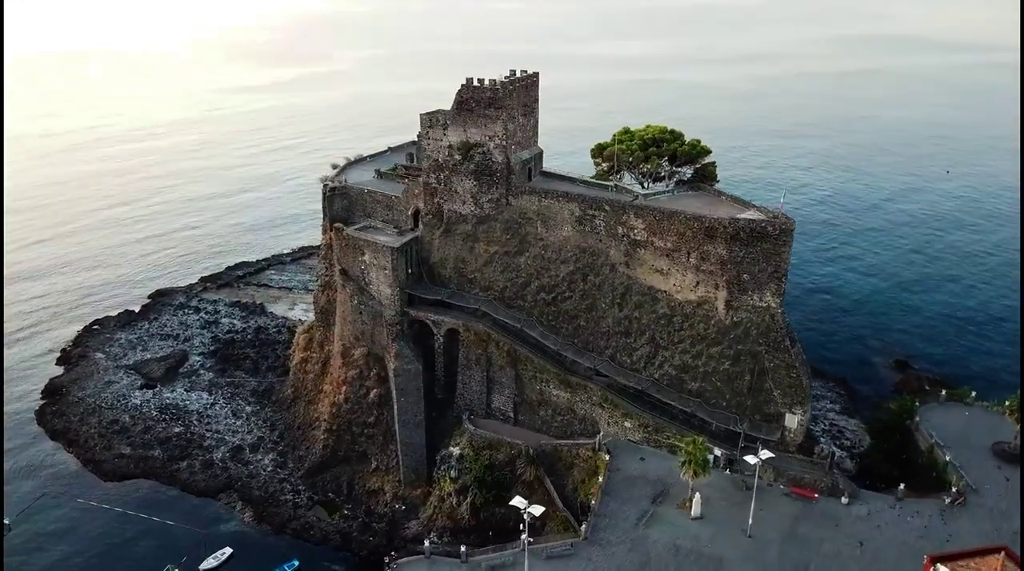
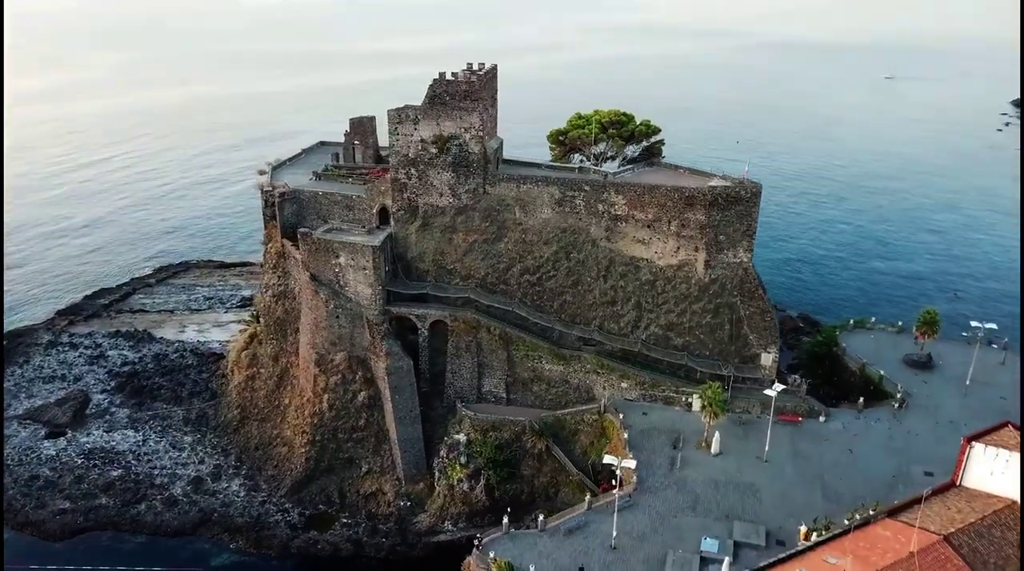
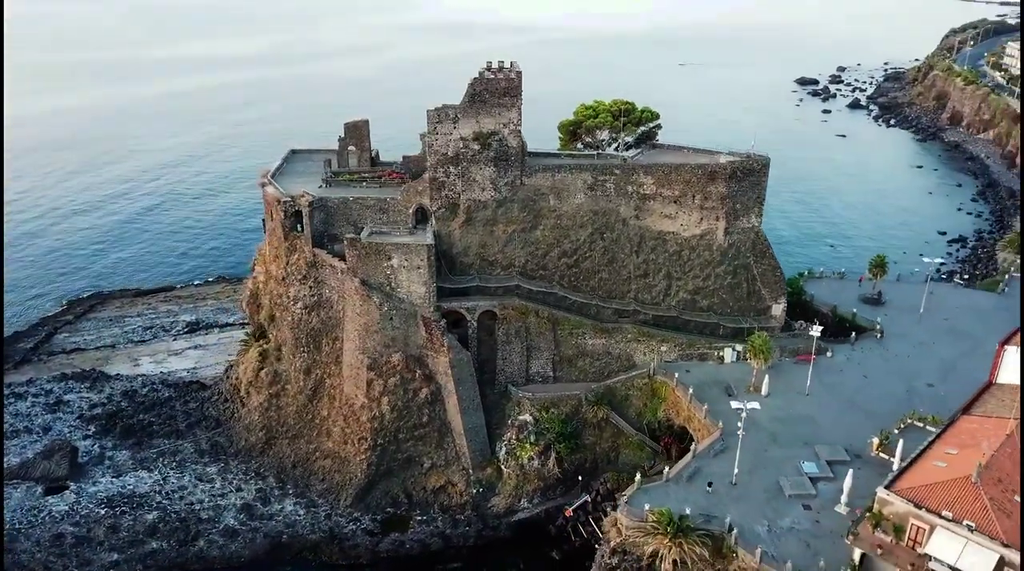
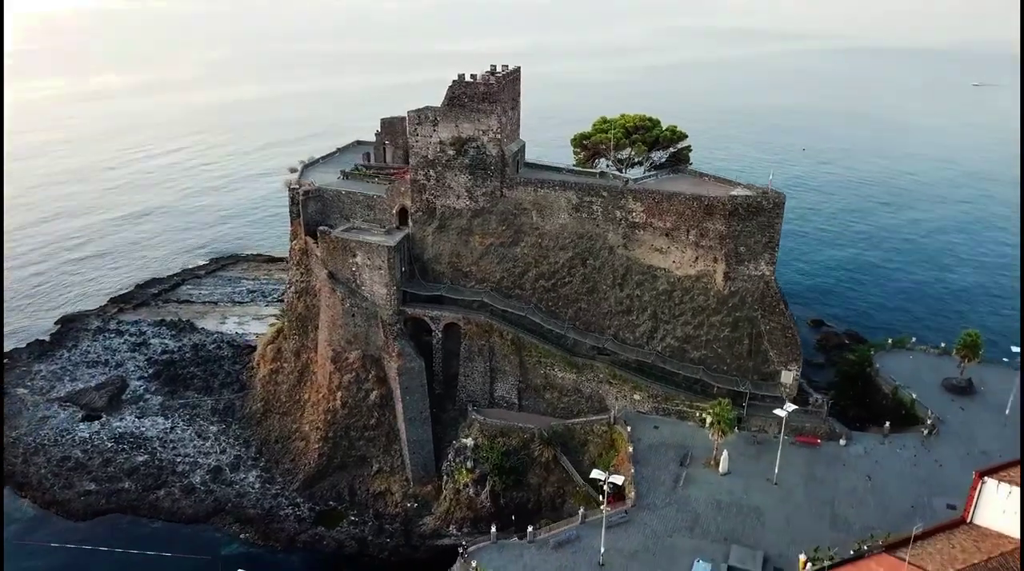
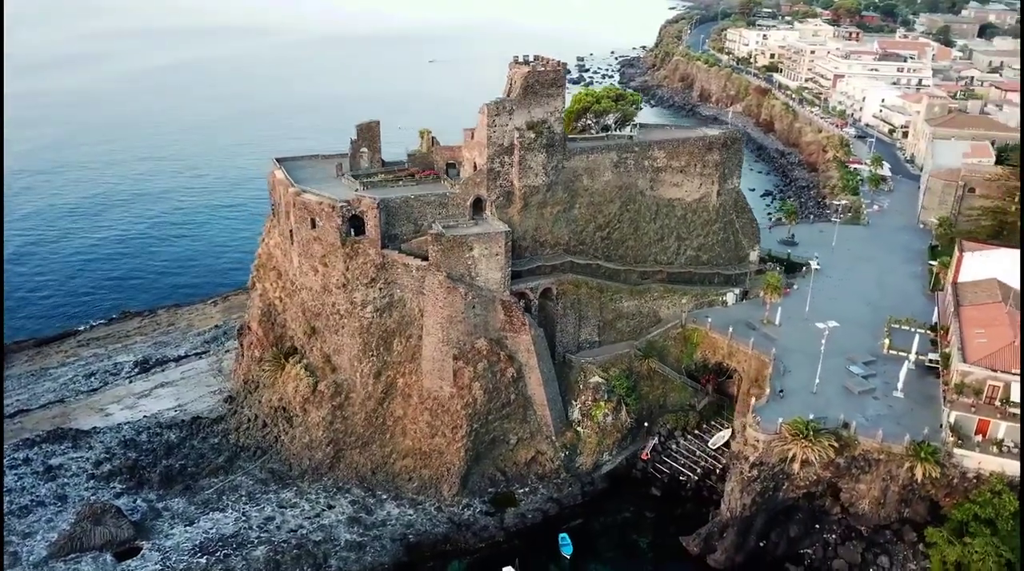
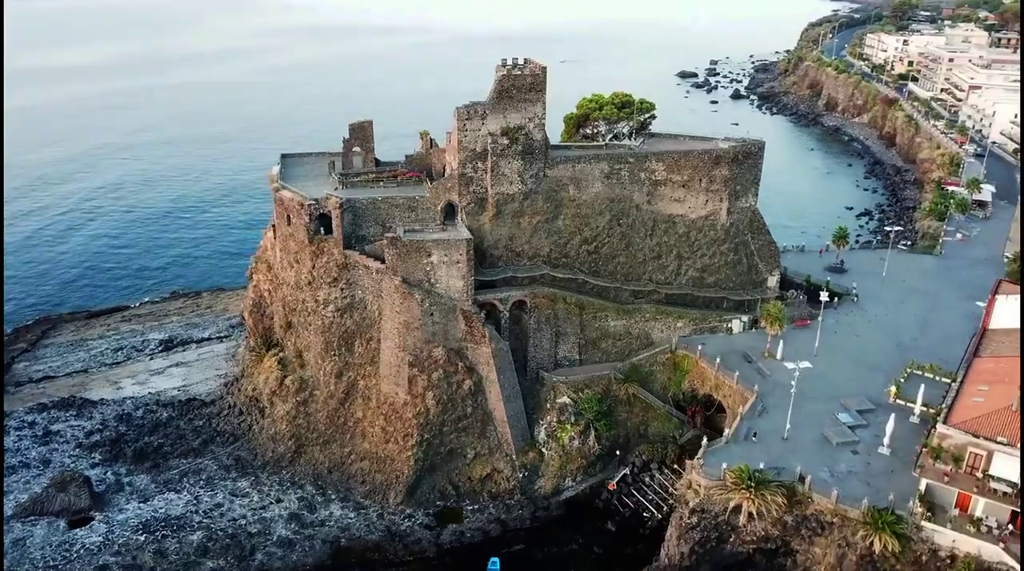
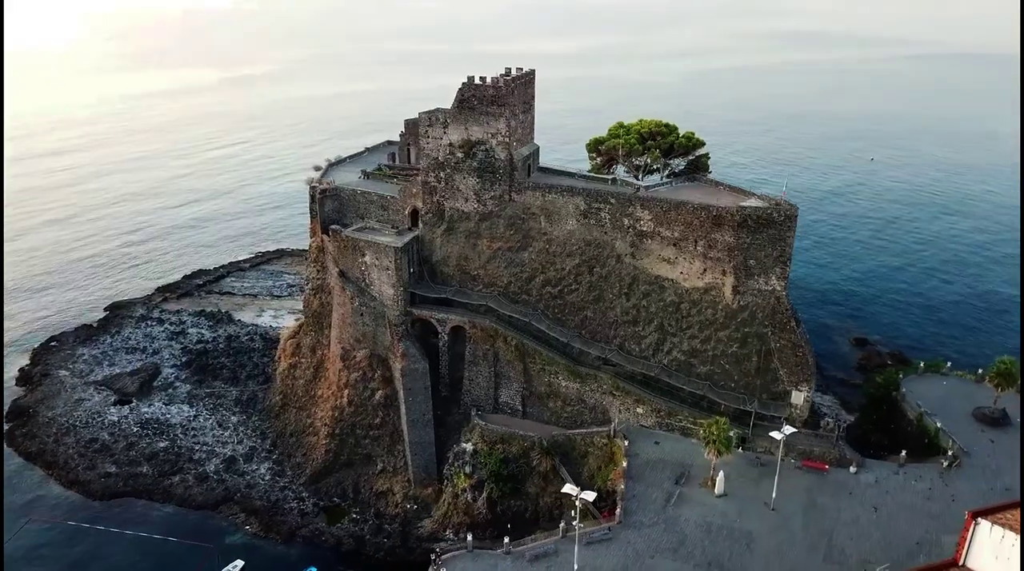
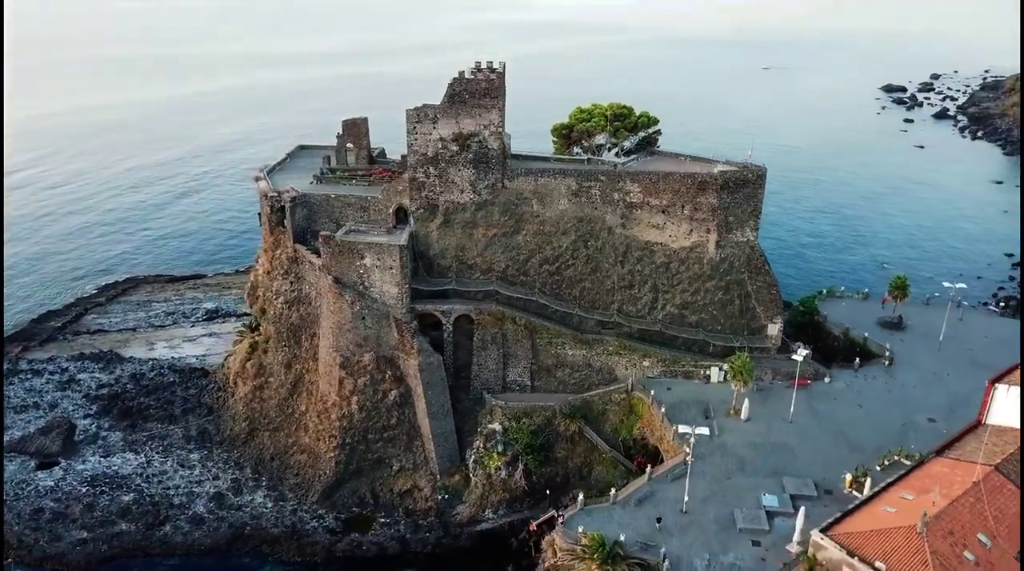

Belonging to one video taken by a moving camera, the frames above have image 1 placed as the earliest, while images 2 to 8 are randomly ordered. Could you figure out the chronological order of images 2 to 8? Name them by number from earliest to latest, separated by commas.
7, 4, 2, 8, 3, 6, 5
